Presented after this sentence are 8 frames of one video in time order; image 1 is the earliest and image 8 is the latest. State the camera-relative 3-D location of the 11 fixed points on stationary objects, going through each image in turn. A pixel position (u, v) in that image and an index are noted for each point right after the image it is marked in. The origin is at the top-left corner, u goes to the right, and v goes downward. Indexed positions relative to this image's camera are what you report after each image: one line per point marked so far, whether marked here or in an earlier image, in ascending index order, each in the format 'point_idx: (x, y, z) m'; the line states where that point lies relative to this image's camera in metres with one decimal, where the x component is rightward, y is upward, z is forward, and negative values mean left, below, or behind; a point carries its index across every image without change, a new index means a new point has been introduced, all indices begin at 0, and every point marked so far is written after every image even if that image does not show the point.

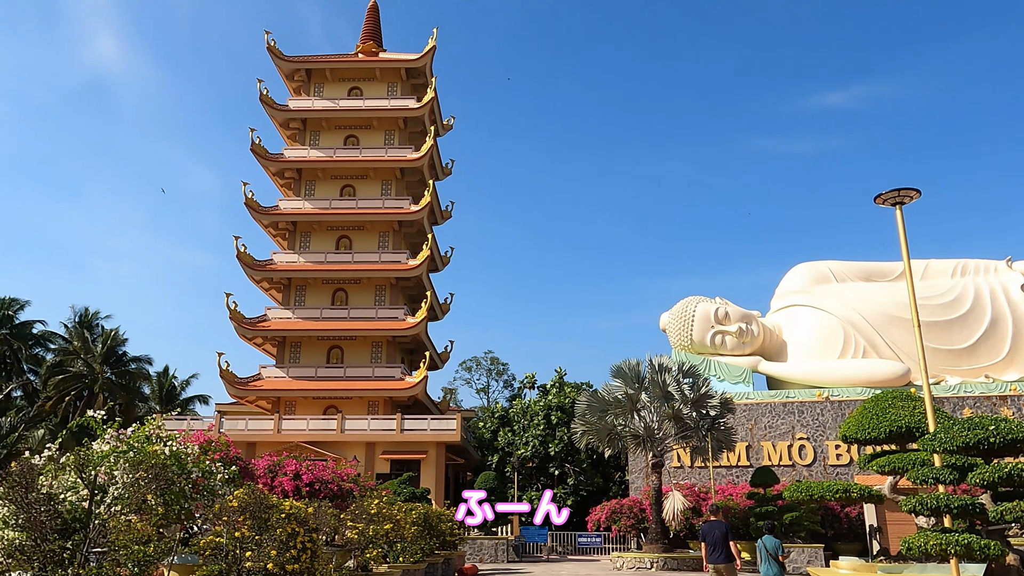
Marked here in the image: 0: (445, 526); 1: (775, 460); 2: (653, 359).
0: (-1.2, -4.3, +13.4) m
1: (+6.9, -4.5, +19.5) m
2: (+3.1, -1.6, +16.7) m
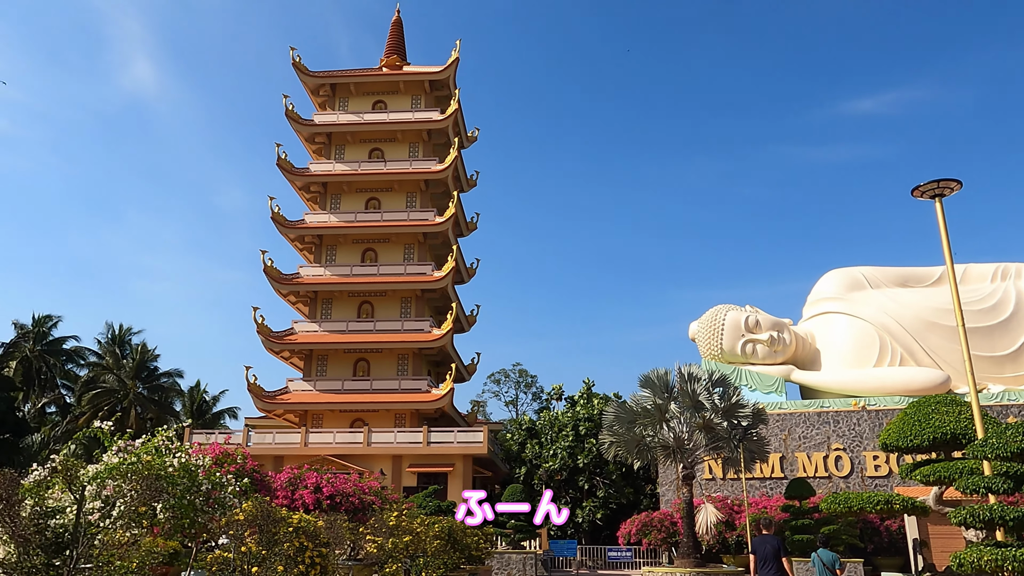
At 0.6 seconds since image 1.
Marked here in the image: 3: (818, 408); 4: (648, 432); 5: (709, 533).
0: (-0.7, -4.4, +13.2) m
1: (+7.6, -4.7, +19.0) m
2: (+3.7, -1.7, +16.3) m
3: (+8.0, -3.2, +19.7) m
4: (+2.9, -3.1, +16.2) m
5: (+4.2, -5.2, +16.0) m
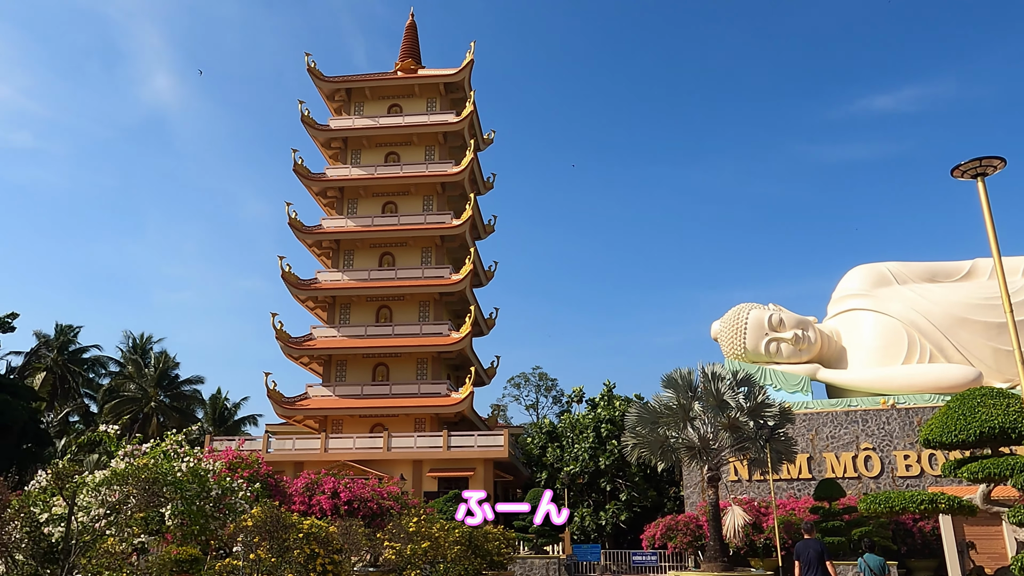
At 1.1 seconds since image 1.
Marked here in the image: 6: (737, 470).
0: (-0.3, -4.4, +12.9) m
1: (+8.1, -4.6, +18.5) m
2: (+4.1, -1.7, +16.0) m
3: (+8.5, -3.1, +19.2) m
4: (+3.4, -3.1, +15.9) m
5: (+4.7, -5.1, +15.6) m
6: (+5.8, -4.7, +19.3) m
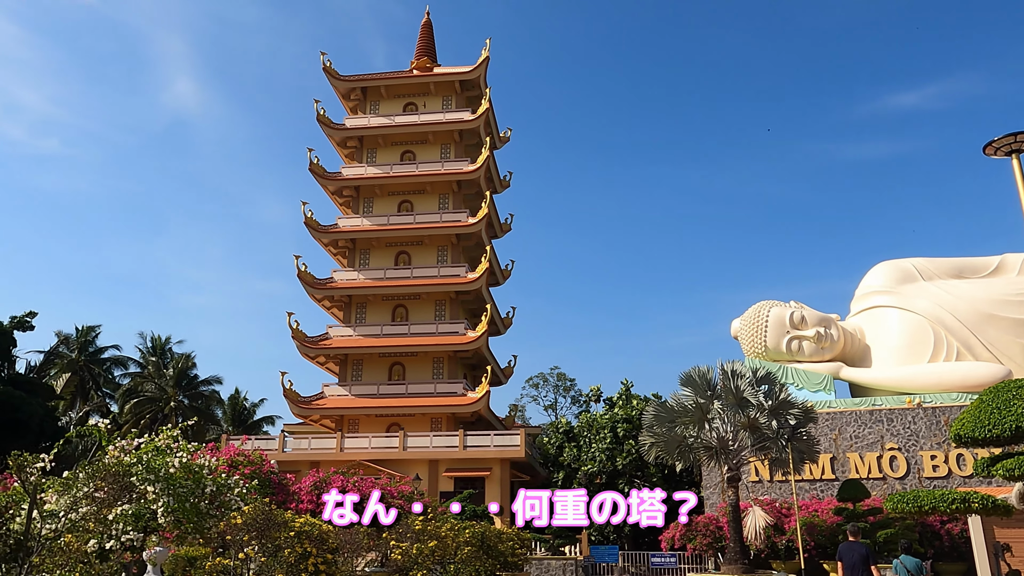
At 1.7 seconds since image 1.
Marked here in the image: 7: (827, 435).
0: (-0.1, -4.4, +12.7) m
1: (+8.5, -4.5, +18.1) m
2: (+4.4, -1.6, +15.6) m
3: (+8.9, -3.0, +18.7) m
4: (+3.7, -3.0, +15.6) m
5: (+5.0, -5.1, +15.2) m
6: (+6.2, -4.6, +18.9) m
7: (+7.8, -3.7, +18.7) m
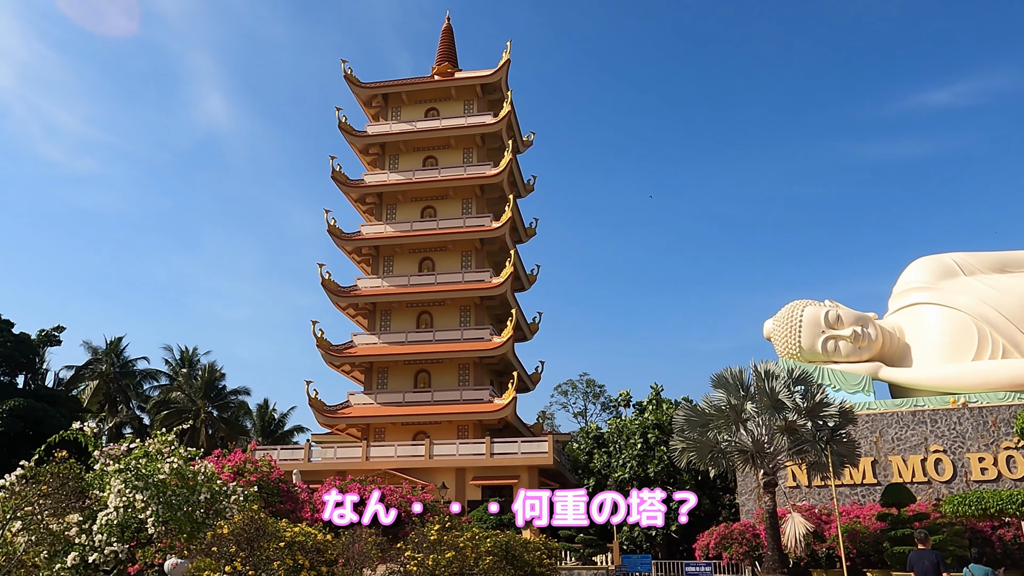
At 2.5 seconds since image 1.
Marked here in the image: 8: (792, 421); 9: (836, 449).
0: (+0.4, -4.4, +12.3) m
1: (+9.1, -4.4, +17.3) m
2: (+4.9, -1.6, +15.0) m
3: (+9.6, -2.9, +18.0) m
4: (+4.2, -3.0, +15.0) m
5: (+5.5, -5.0, +14.6) m
6: (+6.9, -4.5, +18.2) m
7: (+8.5, -3.6, +18.0) m
8: (+5.4, -2.6, +14.5) m
9: (+6.4, -3.2, +14.7) m
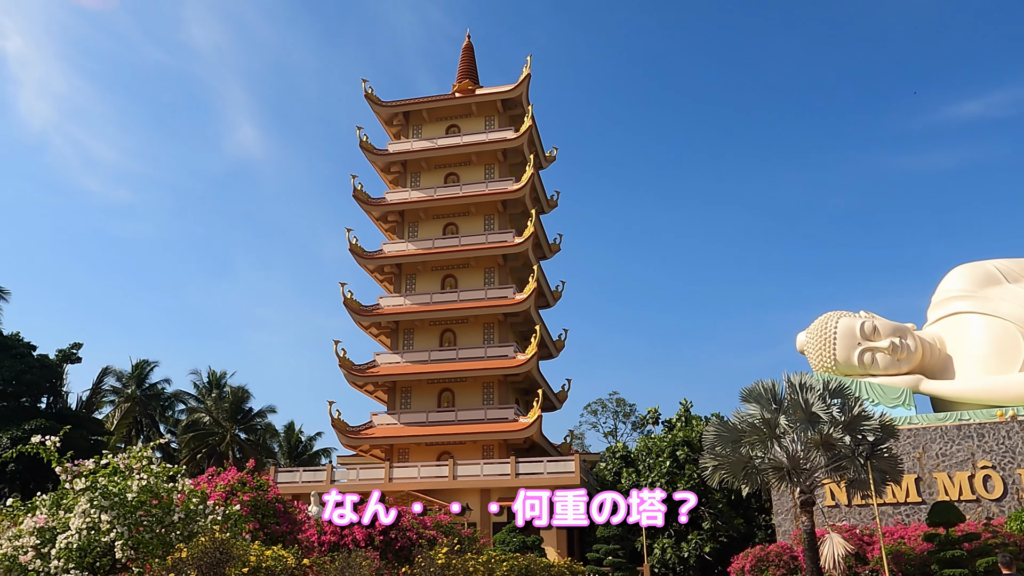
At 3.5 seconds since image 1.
0: (+0.7, -4.5, +11.7) m
1: (+9.7, -4.5, +16.4) m
2: (+5.4, -1.7, +14.4) m
3: (+10.1, -3.0, +17.1) m
4: (+4.7, -3.1, +14.3) m
5: (+6.0, -5.1, +13.8) m
6: (+7.4, -4.8, +17.4) m
7: (+9.1, -3.8, +17.1) m
8: (+5.8, -2.7, +13.8) m
9: (+6.8, -3.3, +13.9) m
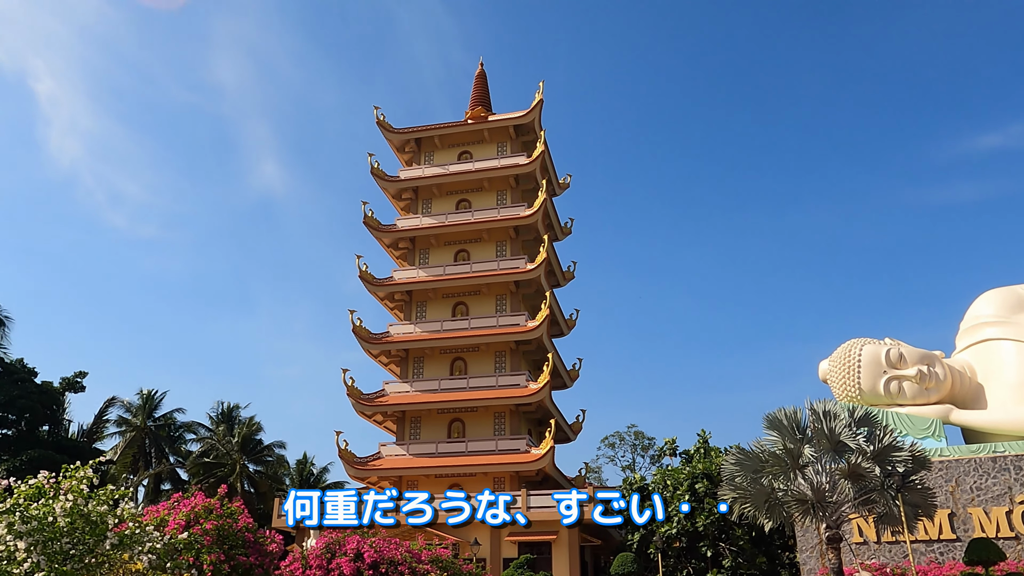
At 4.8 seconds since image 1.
0: (+0.8, -4.8, +10.9) m
1: (+9.9, -5.0, +15.4) m
2: (+5.5, -2.1, +13.6) m
3: (+10.3, -3.5, +16.2) m
4: (+4.8, -3.5, +13.5) m
5: (+6.1, -5.5, +12.9) m
6: (+7.7, -5.3, +16.5) m
7: (+9.3, -4.3, +16.2) m
8: (+5.9, -3.1, +13.0) m
9: (+6.9, -3.7, +13.1) m
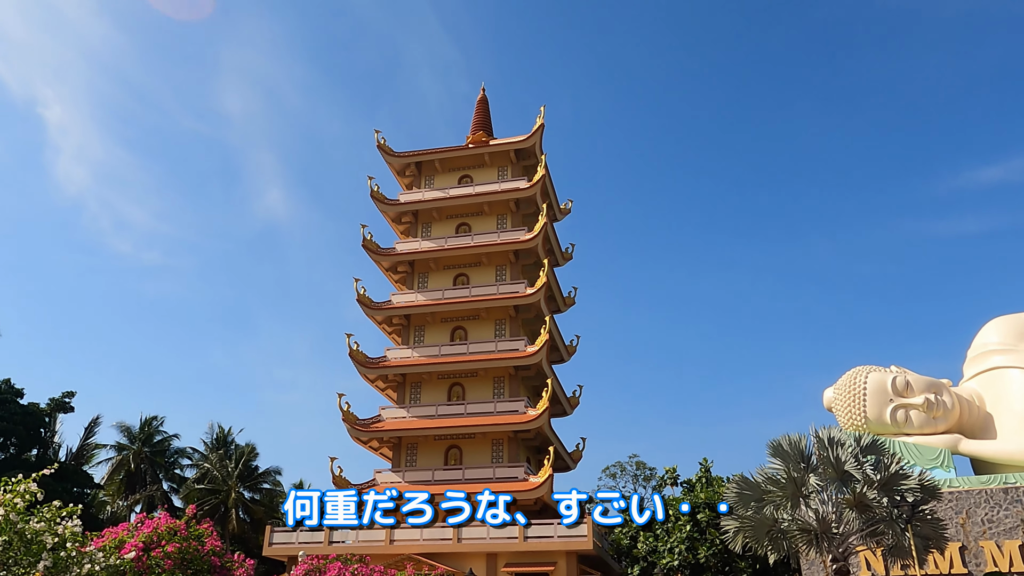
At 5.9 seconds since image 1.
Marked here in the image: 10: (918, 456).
0: (+0.7, -5.1, +10.4) m
1: (+9.8, -5.5, +14.9) m
2: (+5.4, -2.5, +13.2) m
3: (+10.2, -4.1, +15.7) m
4: (+4.7, -3.9, +13.0) m
5: (+6.0, -5.9, +12.3) m
6: (+7.6, -5.8, +15.9) m
7: (+9.2, -4.8, +15.7) m
8: (+5.8, -3.5, +12.5) m
9: (+6.8, -4.1, +12.6) m
10: (+9.4, -3.8, +17.3) m
